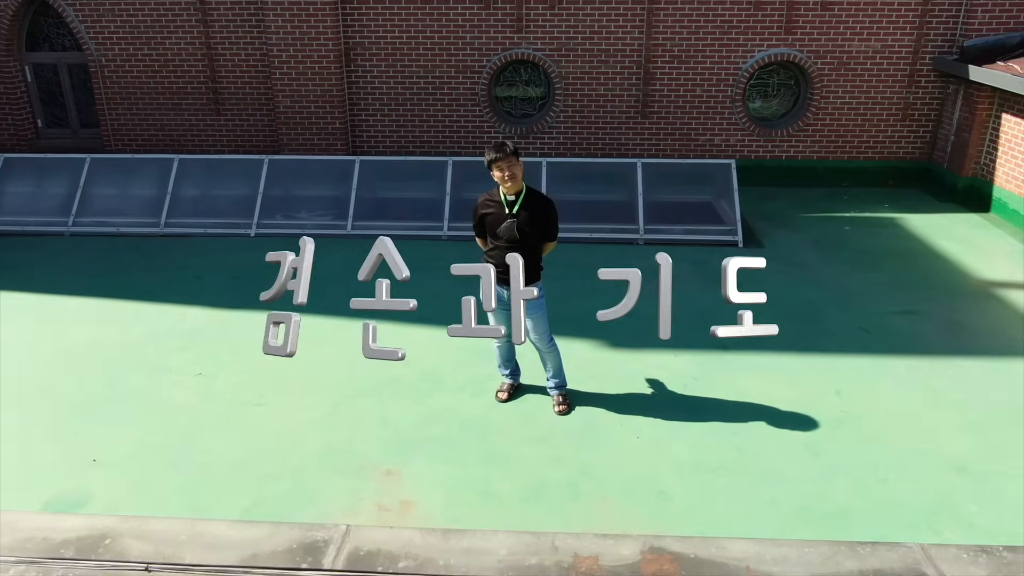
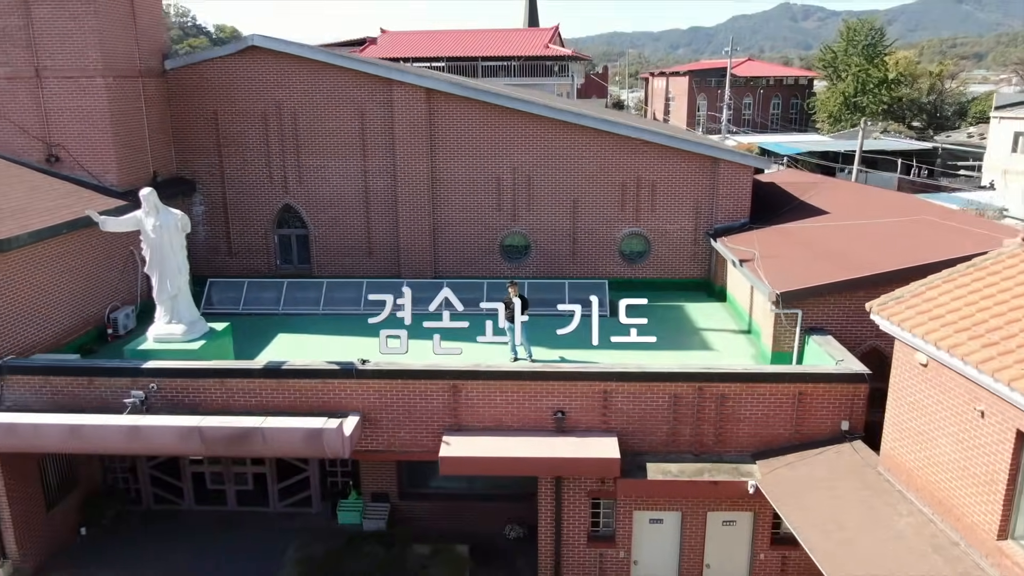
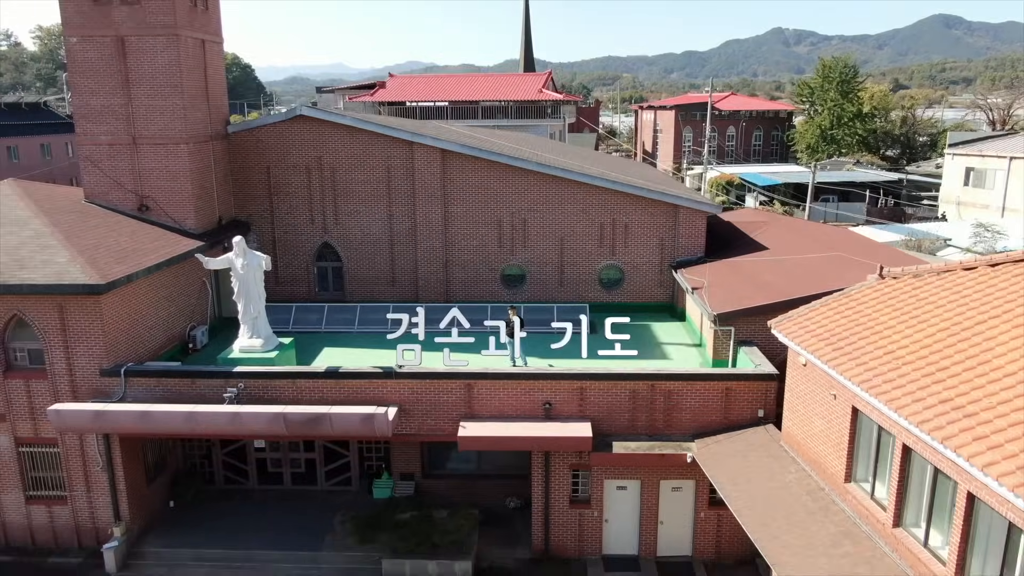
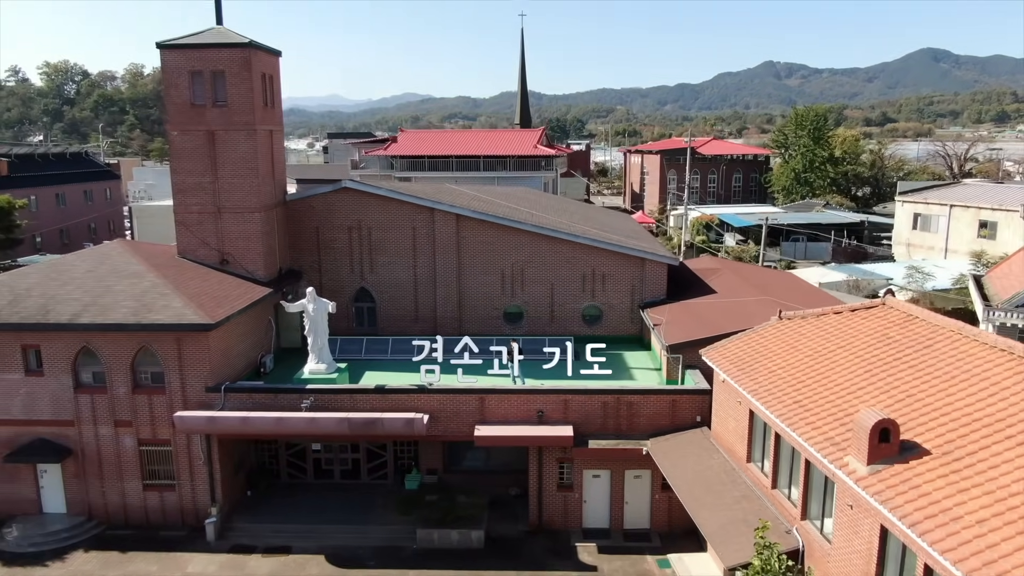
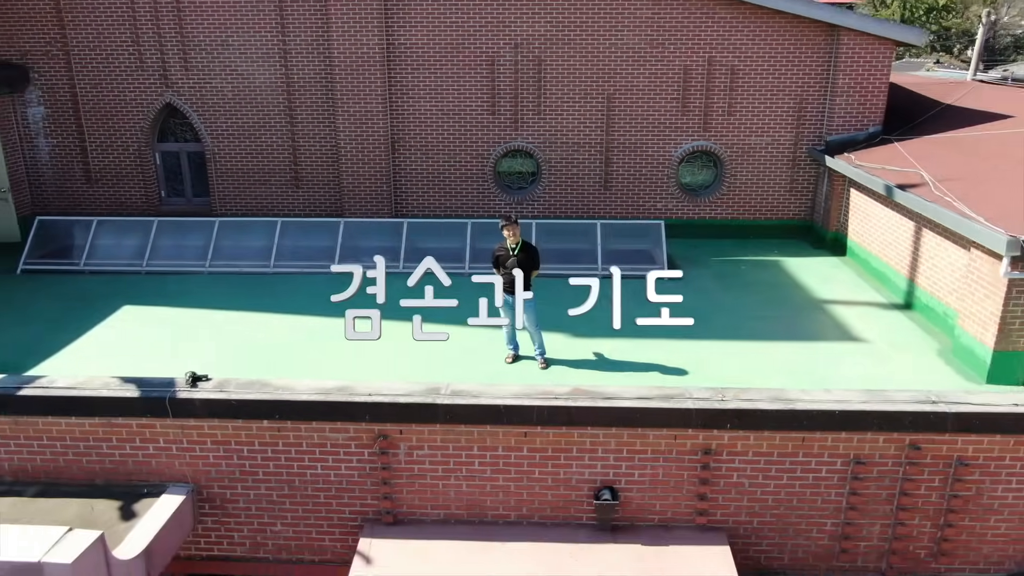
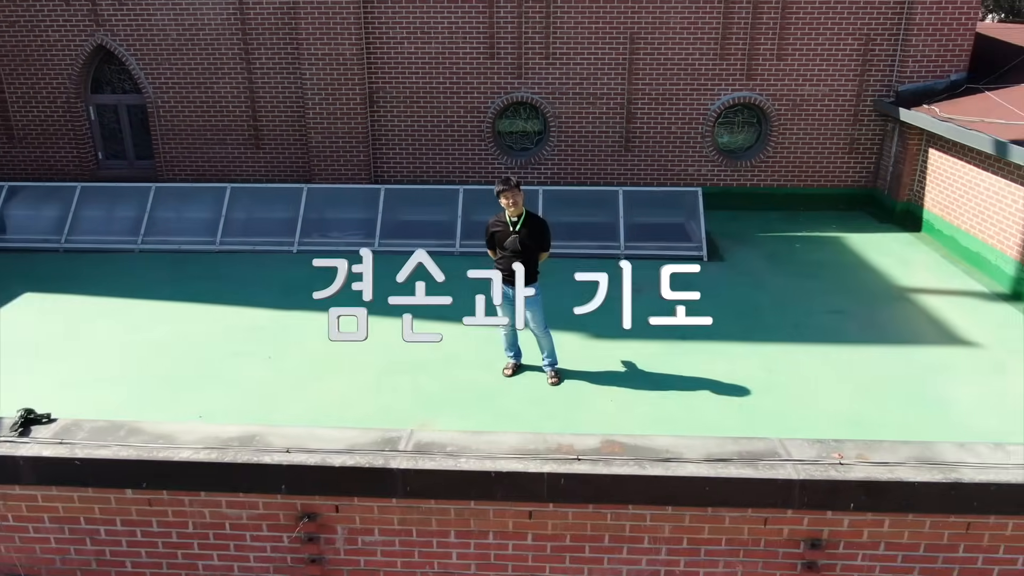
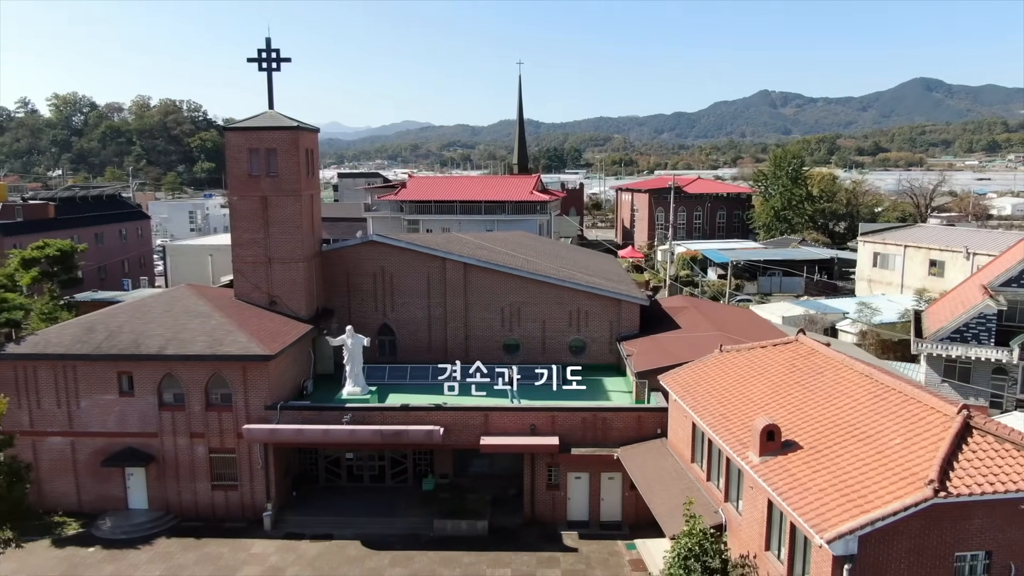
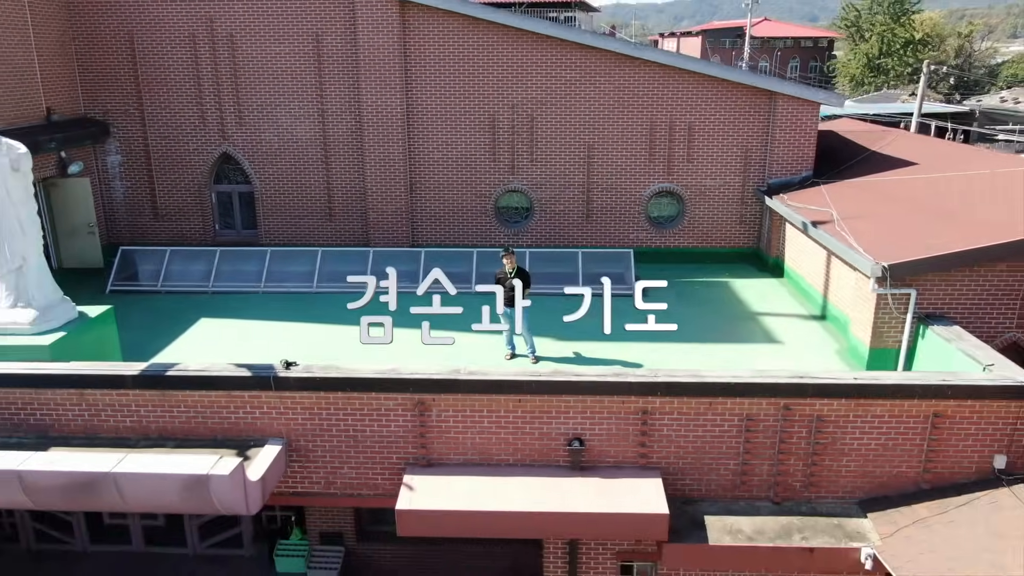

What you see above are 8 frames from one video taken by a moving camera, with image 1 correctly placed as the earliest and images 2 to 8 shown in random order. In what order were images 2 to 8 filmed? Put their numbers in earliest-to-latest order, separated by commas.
6, 5, 8, 2, 3, 4, 7
